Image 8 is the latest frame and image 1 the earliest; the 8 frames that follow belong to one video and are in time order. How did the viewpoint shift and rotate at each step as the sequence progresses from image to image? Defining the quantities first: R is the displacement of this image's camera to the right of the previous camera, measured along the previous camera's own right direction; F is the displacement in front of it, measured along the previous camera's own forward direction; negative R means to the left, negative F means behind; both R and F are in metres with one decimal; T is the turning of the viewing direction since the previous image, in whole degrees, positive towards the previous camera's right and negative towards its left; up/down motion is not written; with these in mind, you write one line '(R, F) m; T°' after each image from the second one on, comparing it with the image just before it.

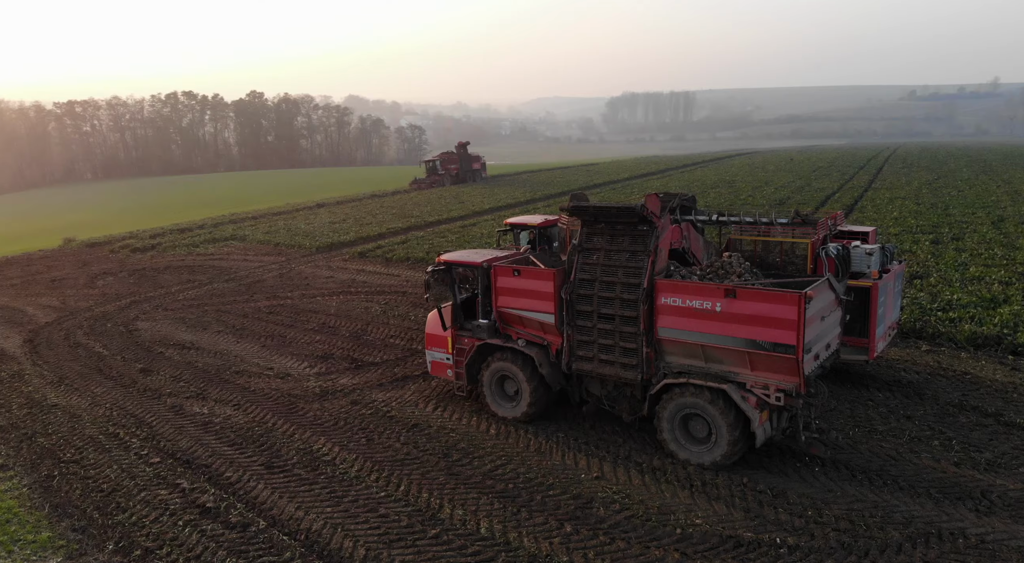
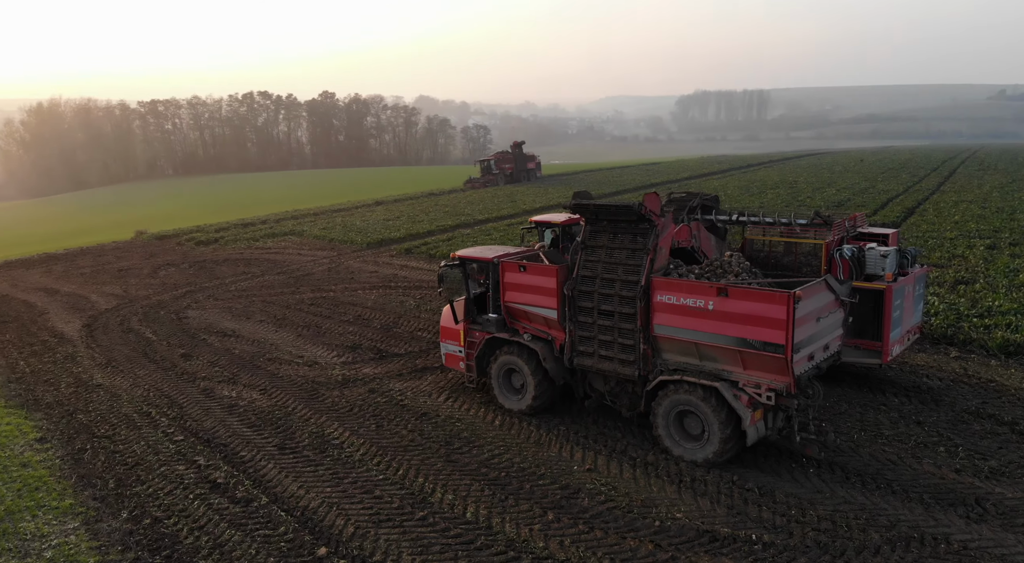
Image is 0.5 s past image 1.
(+0.7, -0.2) m; -4°
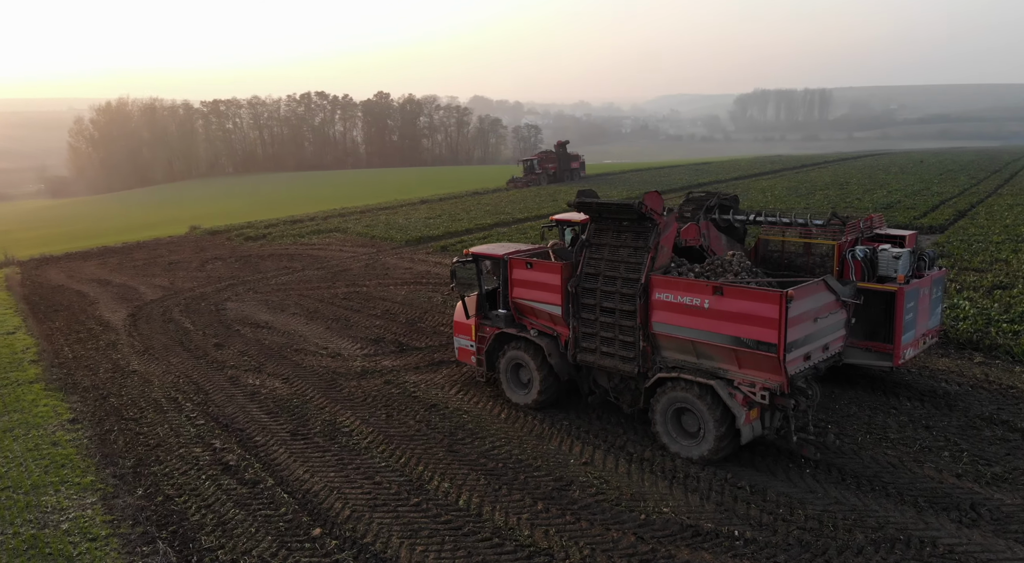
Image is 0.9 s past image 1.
(+0.5, -0.1) m; -4°
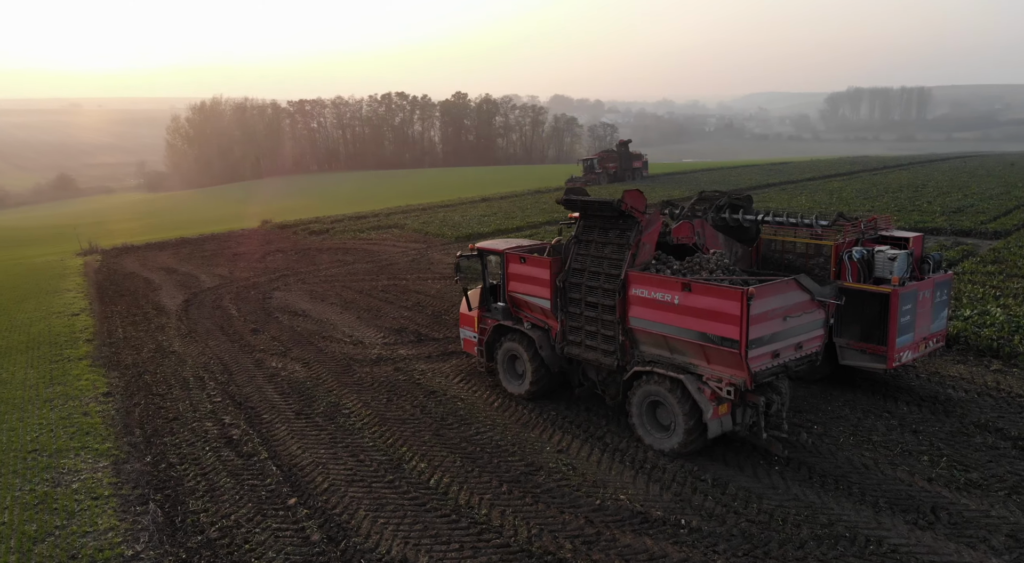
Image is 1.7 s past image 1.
(+1.0, -0.3) m; -5°
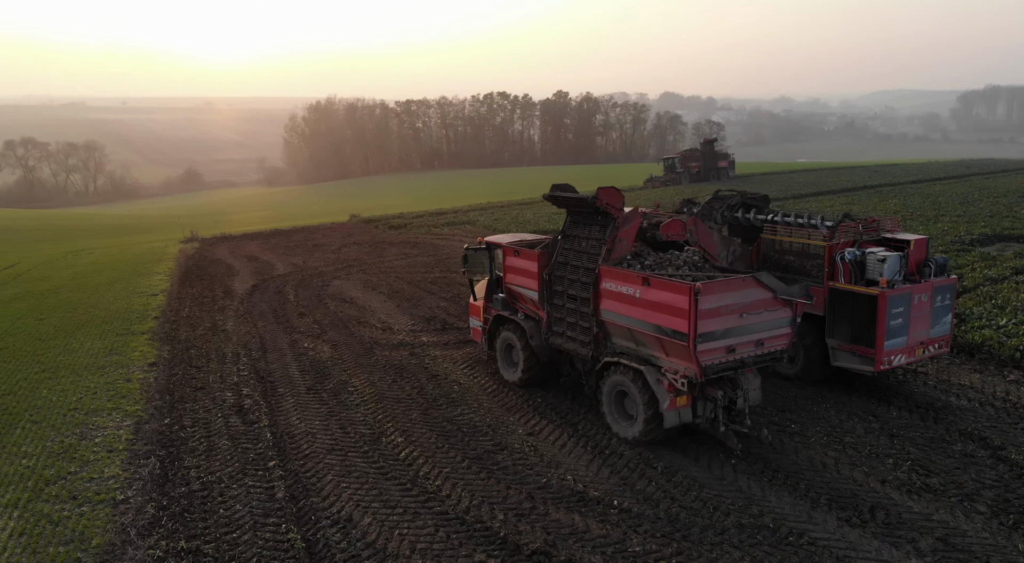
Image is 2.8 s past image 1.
(+1.4, -0.4) m; -7°
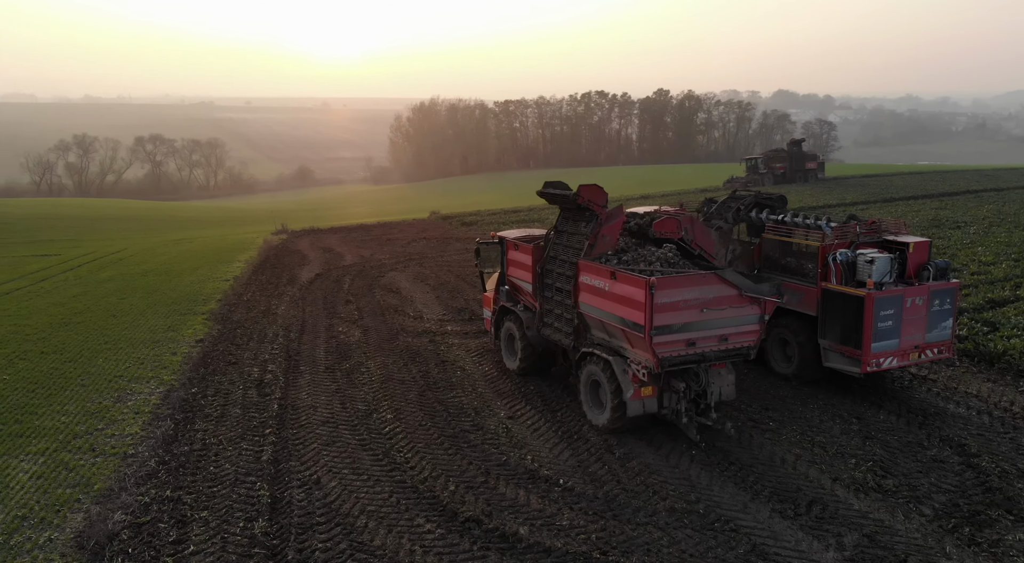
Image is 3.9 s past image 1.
(+1.3, -0.4) m; -7°
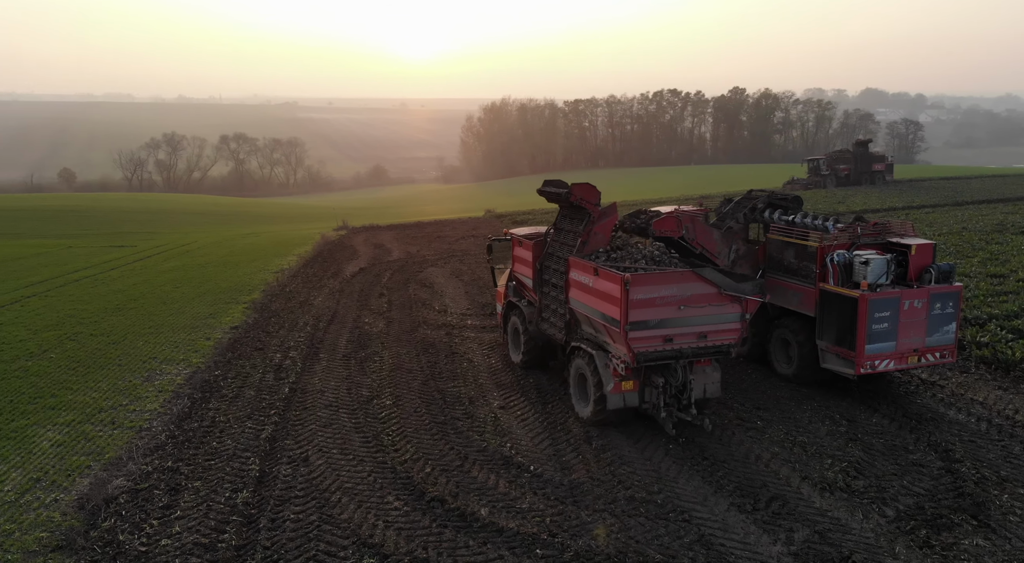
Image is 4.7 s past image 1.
(+0.9, -0.3) m; -5°
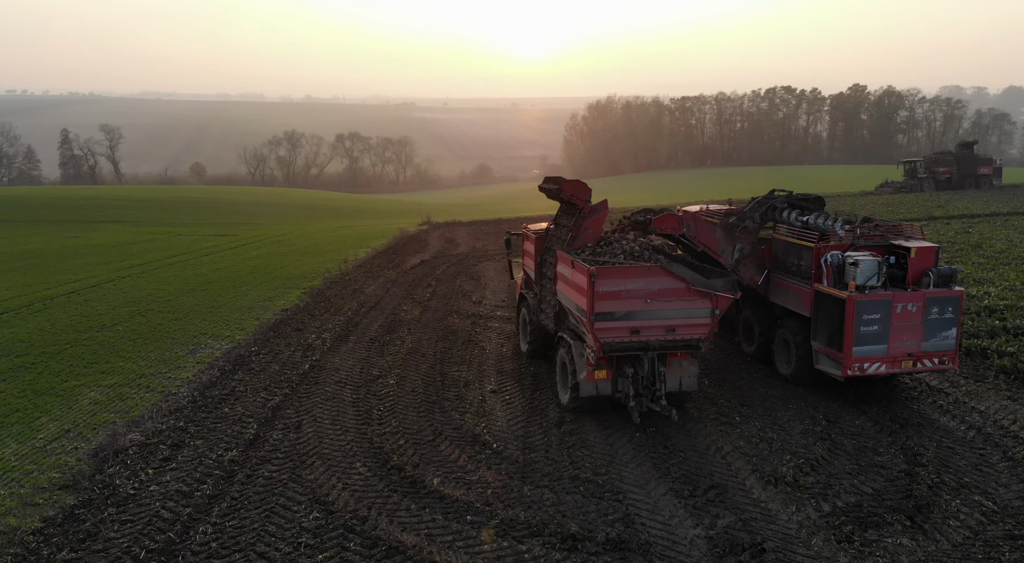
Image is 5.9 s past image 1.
(+1.4, -0.4) m; -7°
